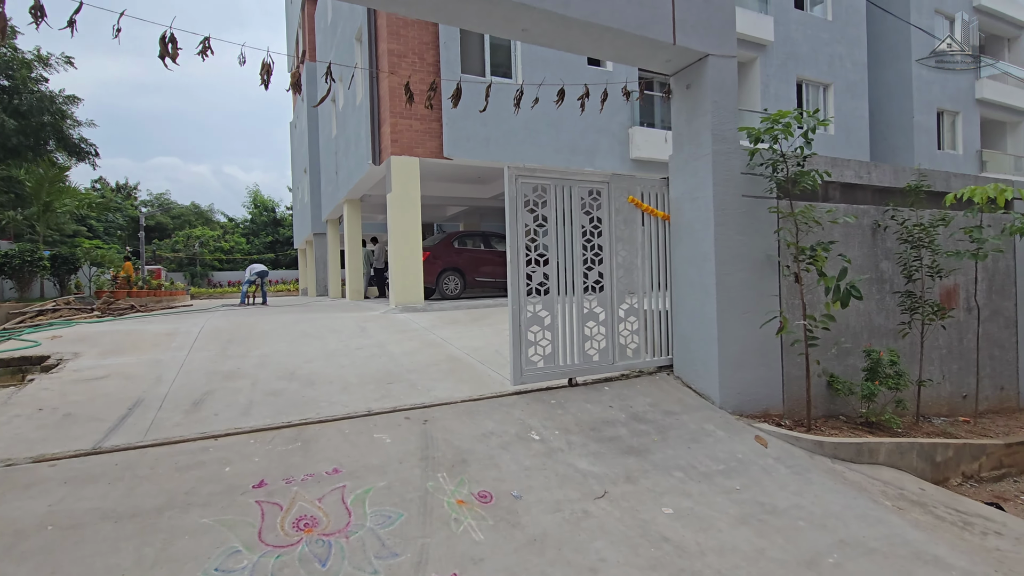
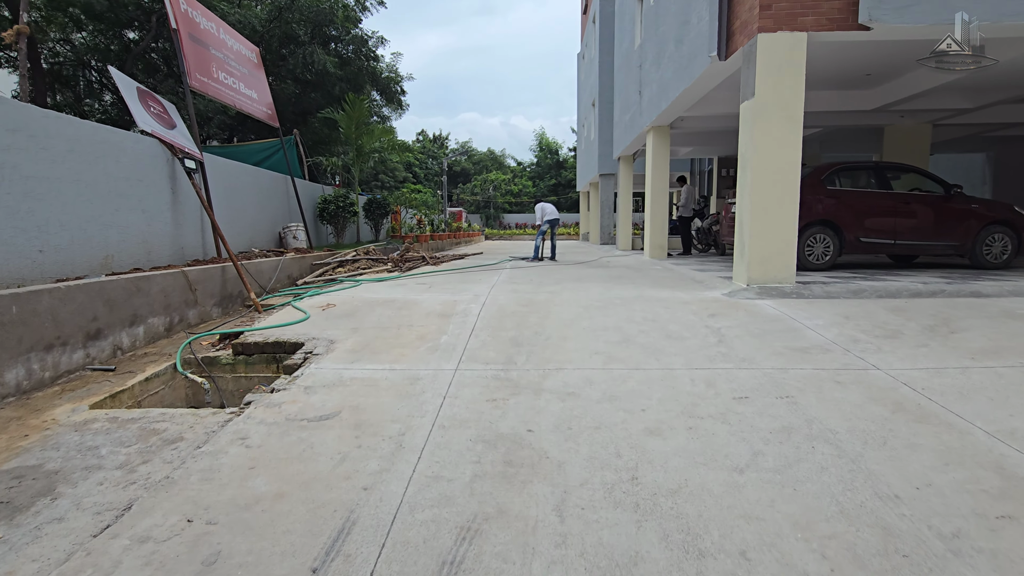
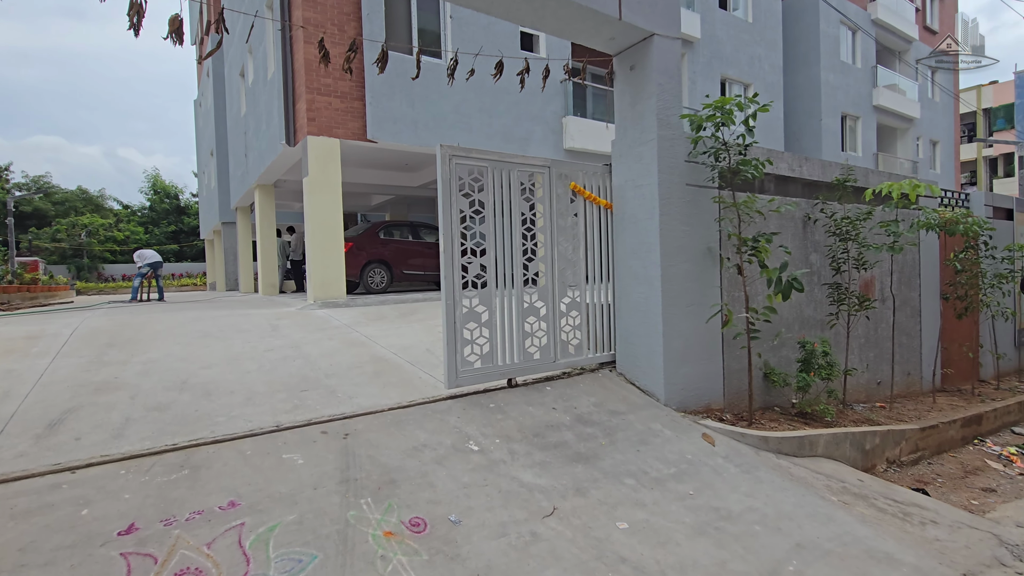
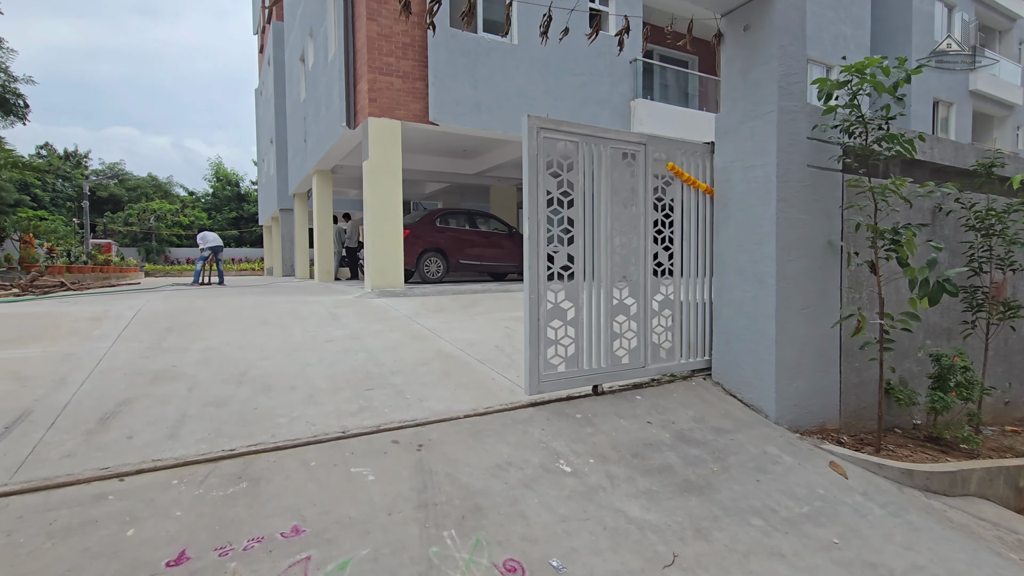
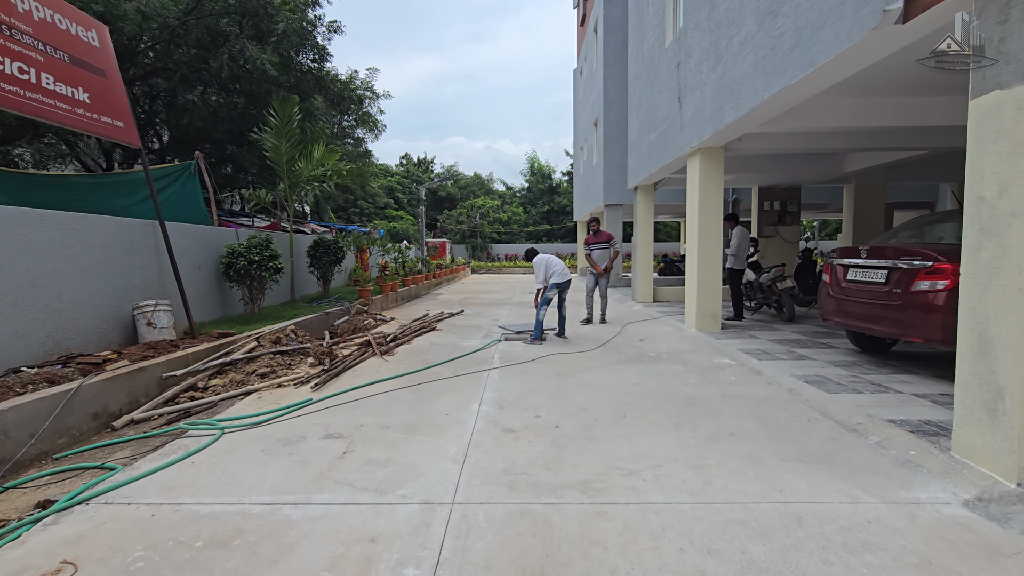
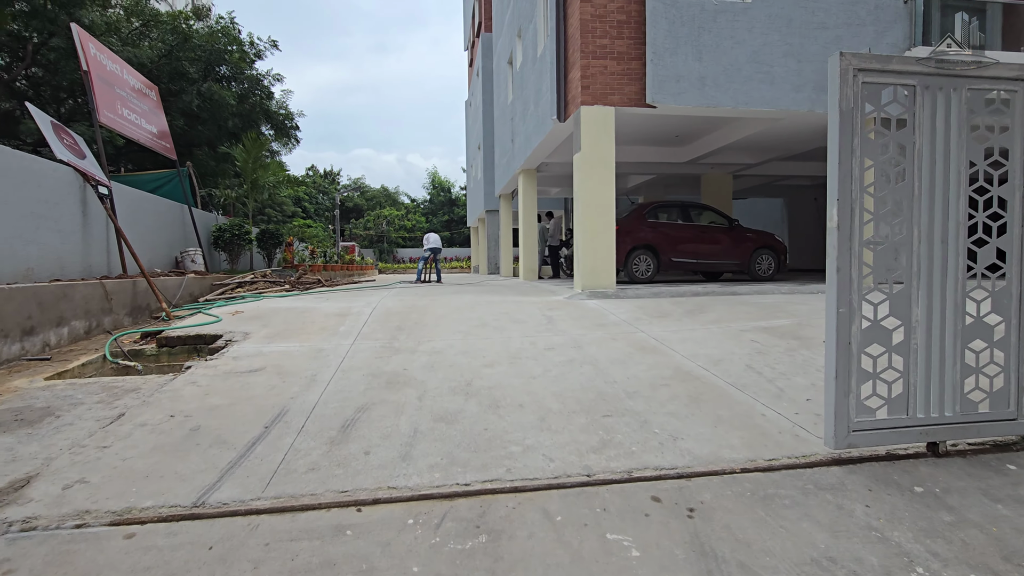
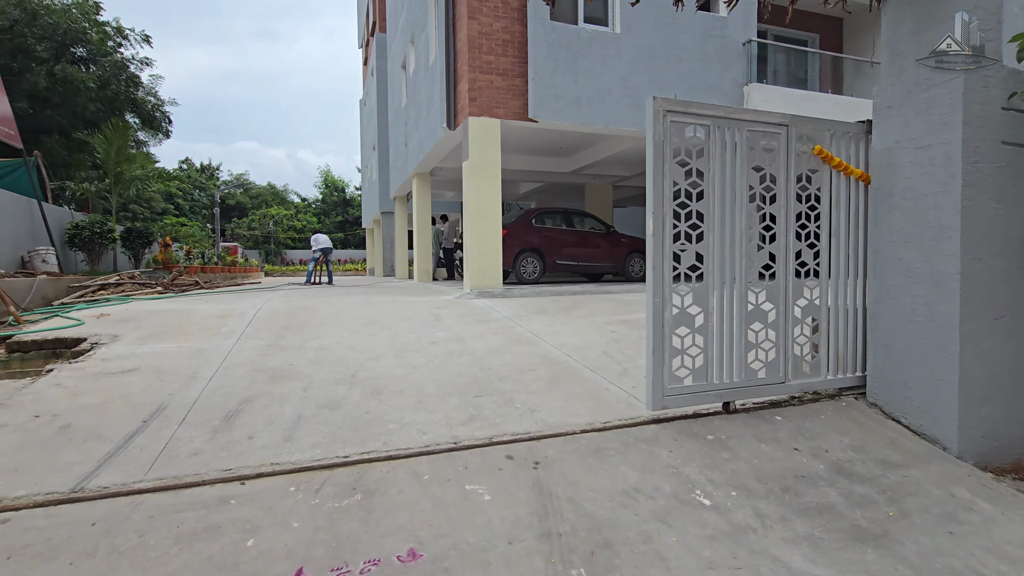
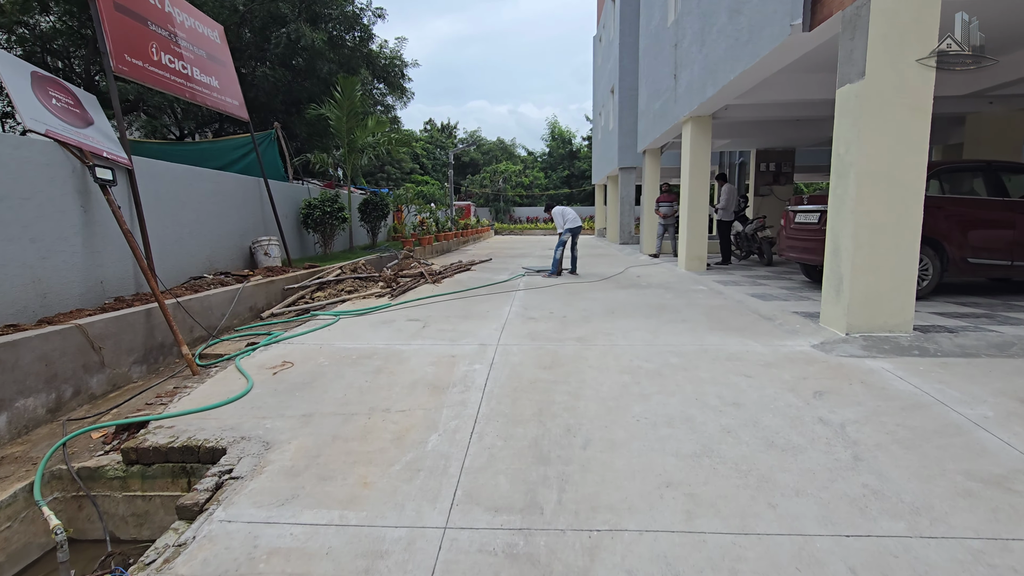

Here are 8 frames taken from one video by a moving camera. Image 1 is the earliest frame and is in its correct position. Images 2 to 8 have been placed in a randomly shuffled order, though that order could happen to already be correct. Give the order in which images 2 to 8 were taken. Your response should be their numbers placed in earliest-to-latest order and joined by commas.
3, 4, 7, 6, 2, 8, 5
